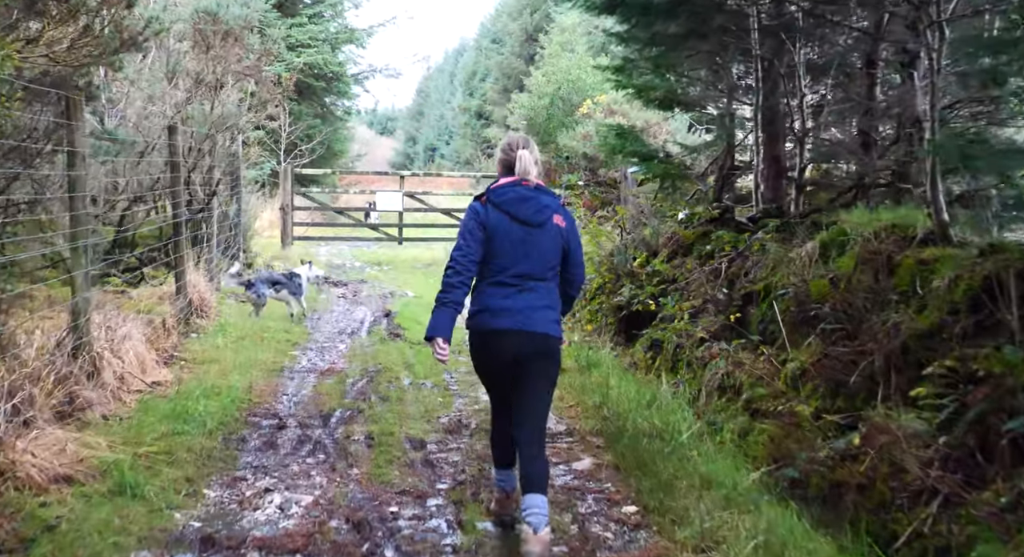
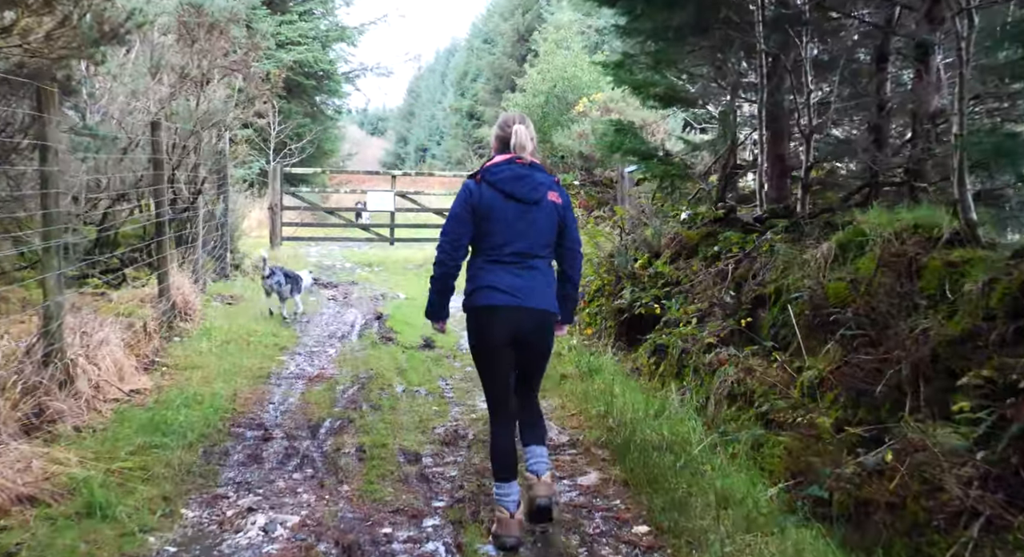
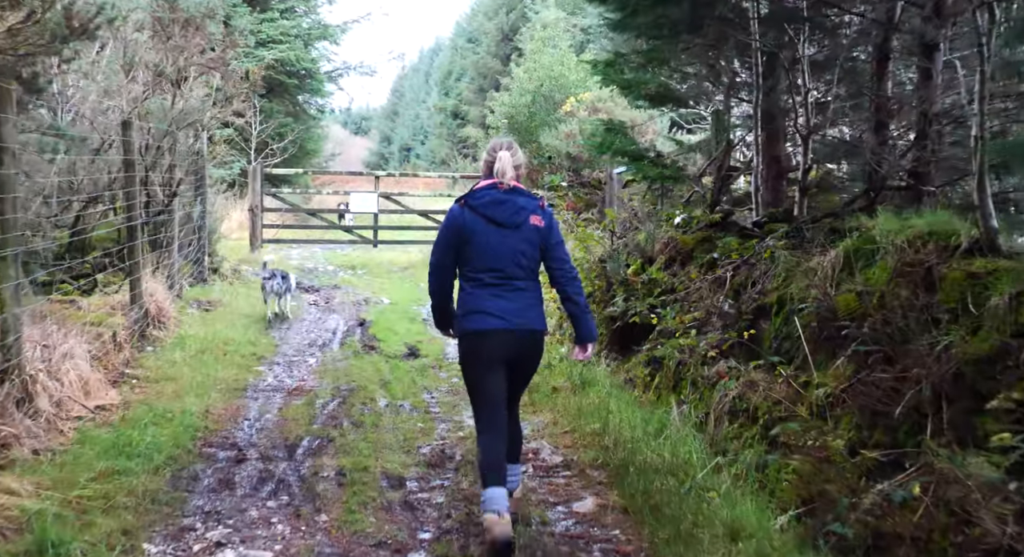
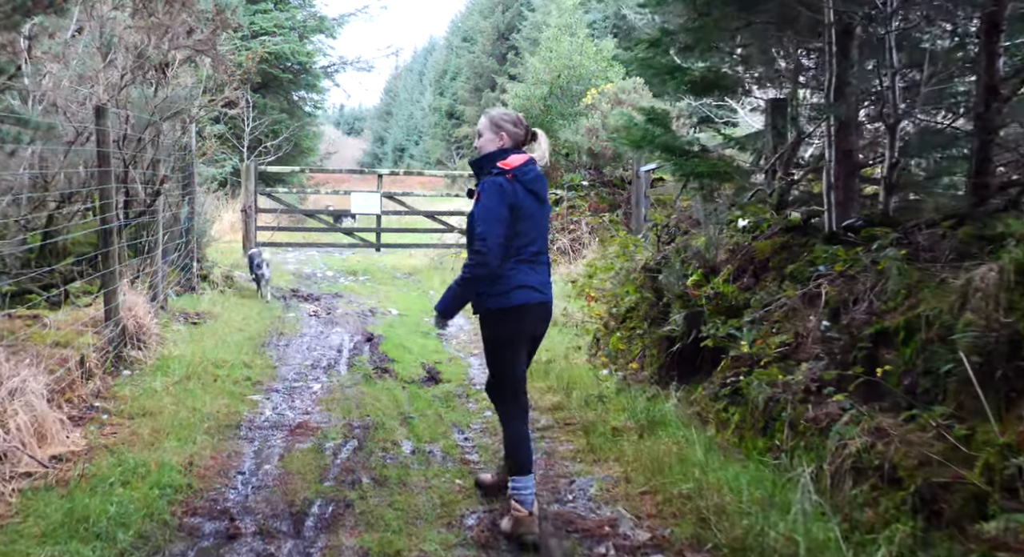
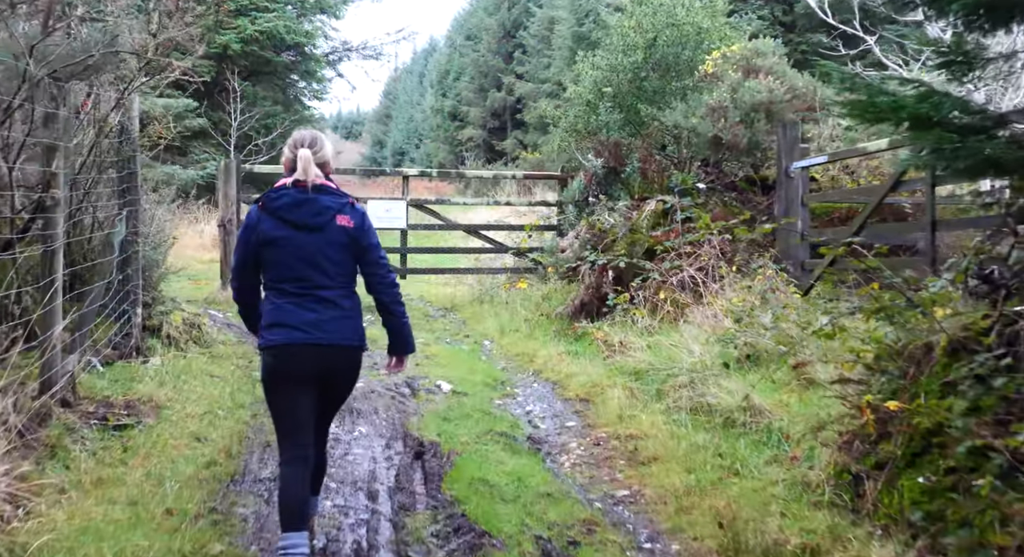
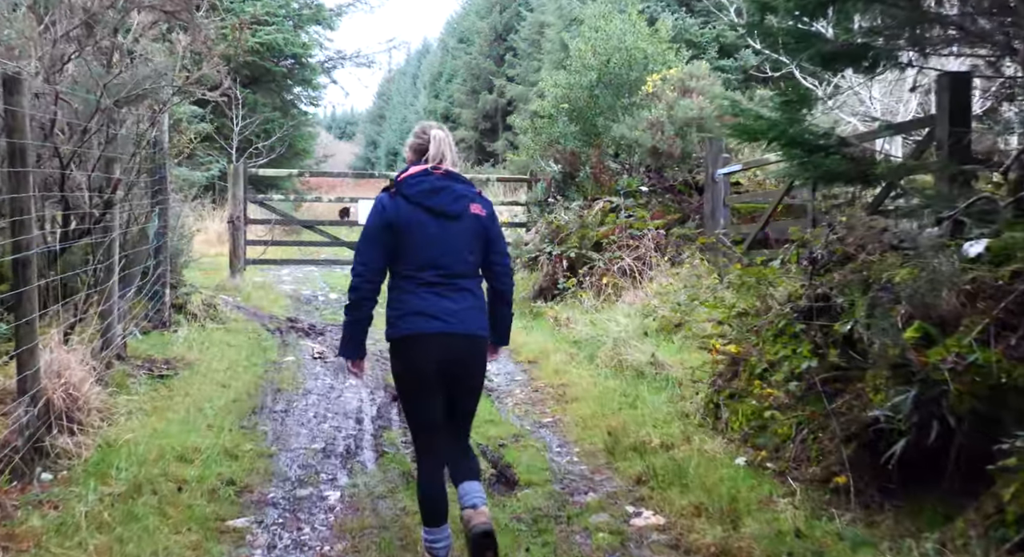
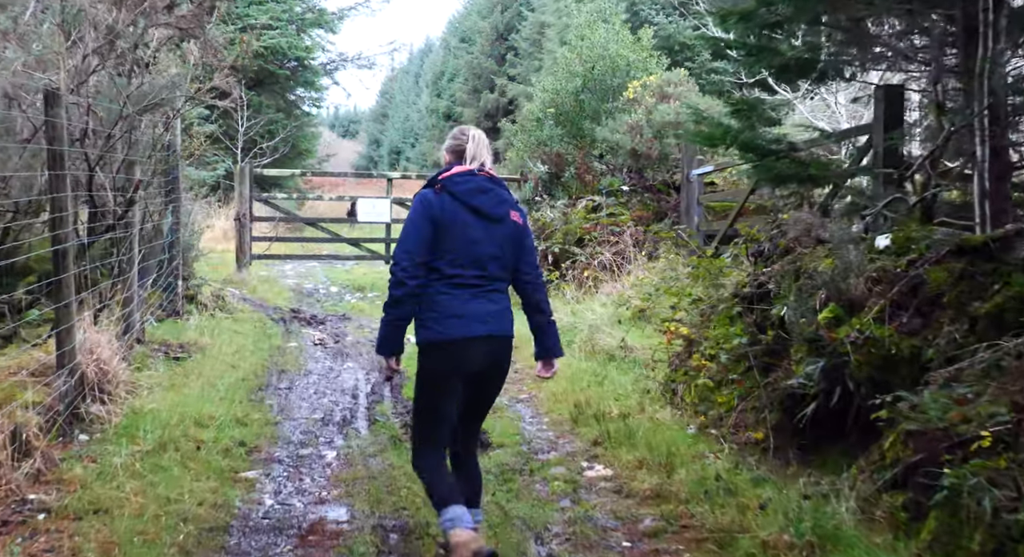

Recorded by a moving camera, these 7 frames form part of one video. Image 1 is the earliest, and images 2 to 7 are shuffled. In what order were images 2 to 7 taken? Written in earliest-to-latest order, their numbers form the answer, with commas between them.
2, 3, 4, 7, 6, 5
